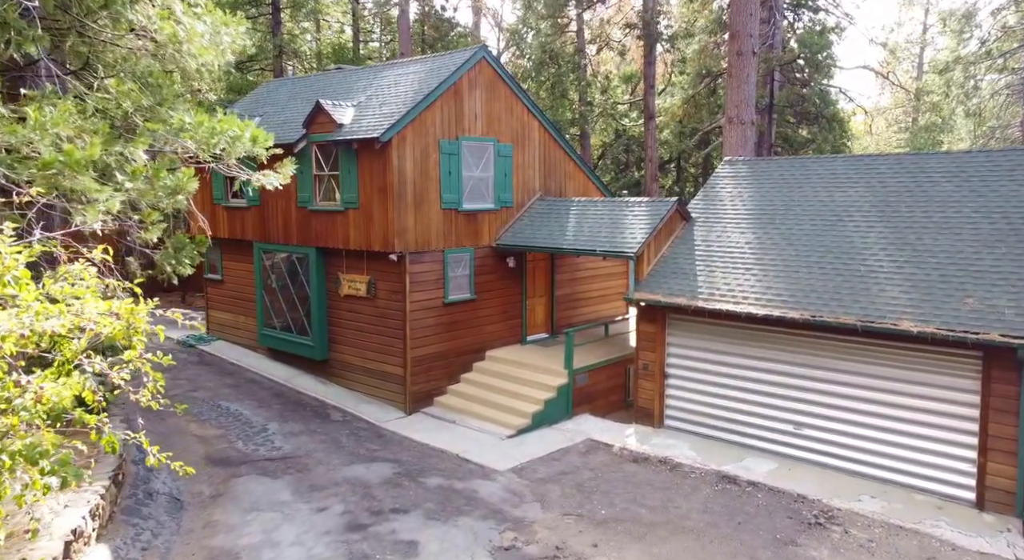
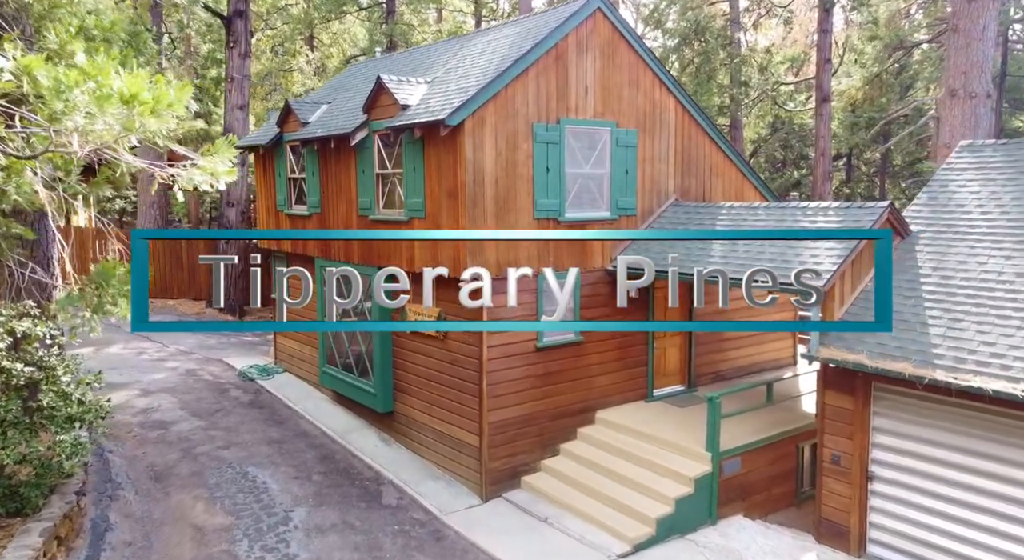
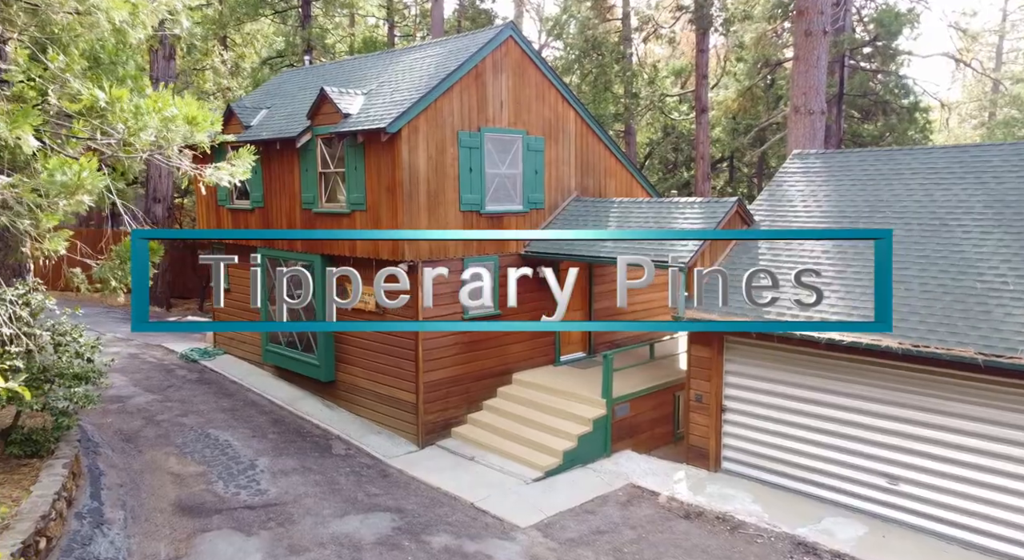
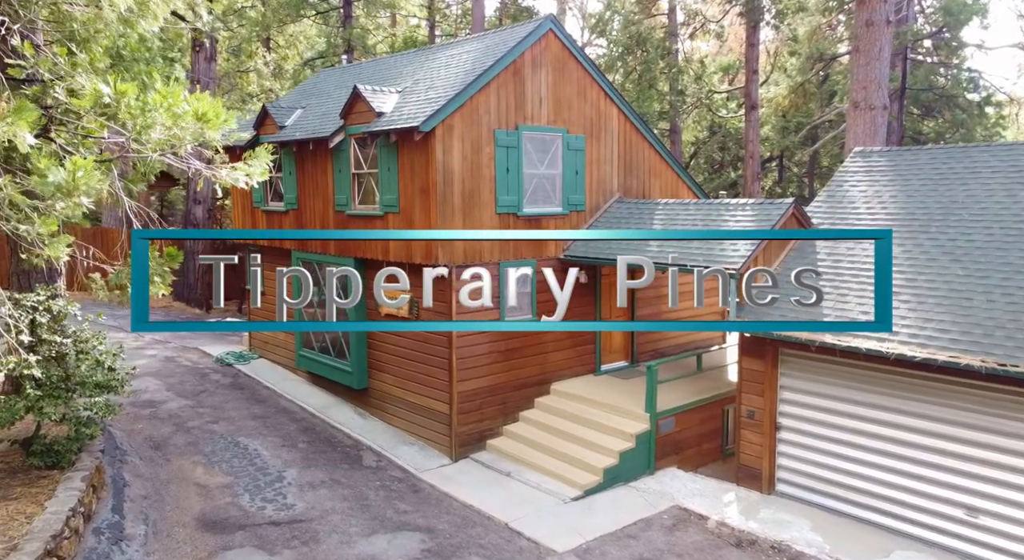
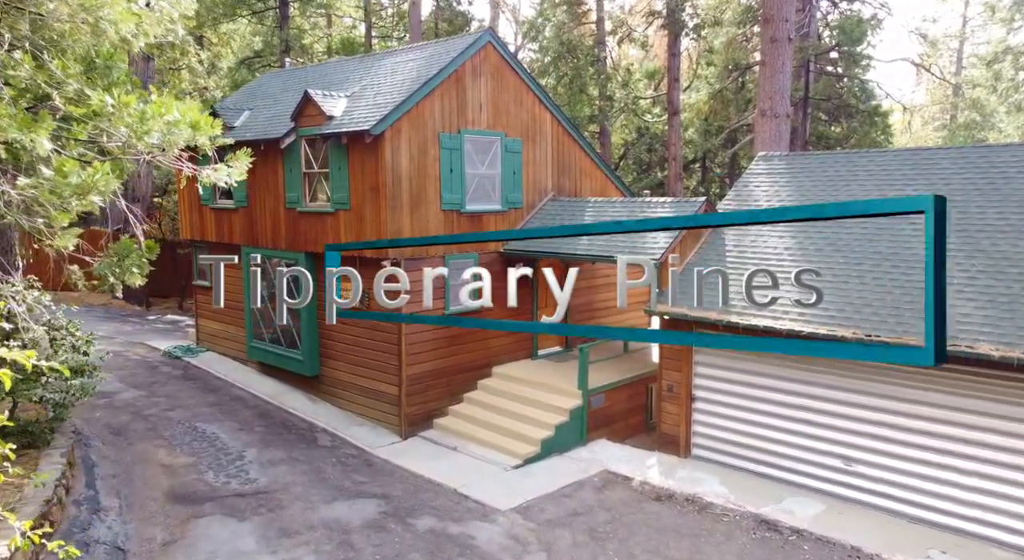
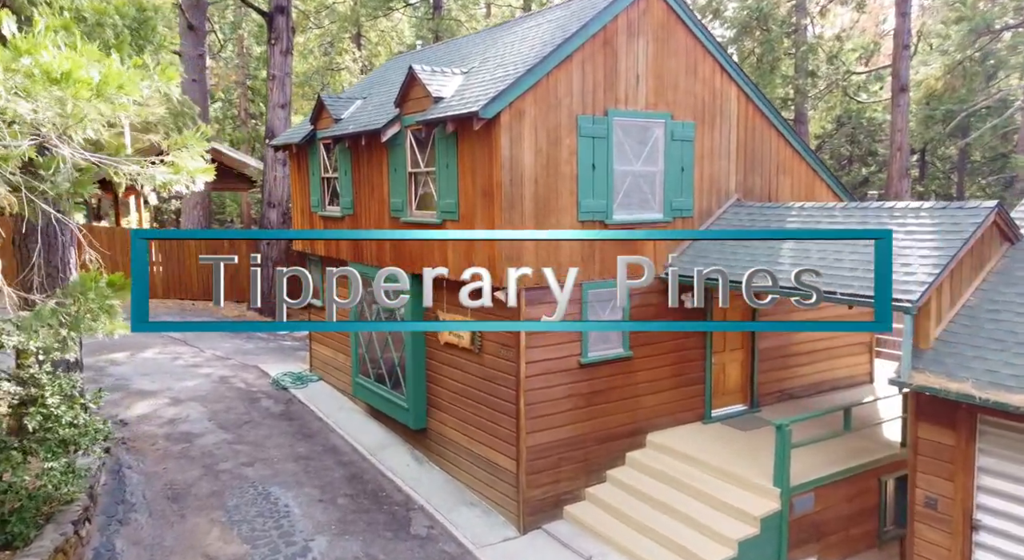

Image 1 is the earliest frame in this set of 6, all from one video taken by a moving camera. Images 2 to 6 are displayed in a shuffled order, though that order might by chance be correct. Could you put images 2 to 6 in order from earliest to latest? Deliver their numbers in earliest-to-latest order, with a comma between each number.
5, 3, 4, 2, 6
